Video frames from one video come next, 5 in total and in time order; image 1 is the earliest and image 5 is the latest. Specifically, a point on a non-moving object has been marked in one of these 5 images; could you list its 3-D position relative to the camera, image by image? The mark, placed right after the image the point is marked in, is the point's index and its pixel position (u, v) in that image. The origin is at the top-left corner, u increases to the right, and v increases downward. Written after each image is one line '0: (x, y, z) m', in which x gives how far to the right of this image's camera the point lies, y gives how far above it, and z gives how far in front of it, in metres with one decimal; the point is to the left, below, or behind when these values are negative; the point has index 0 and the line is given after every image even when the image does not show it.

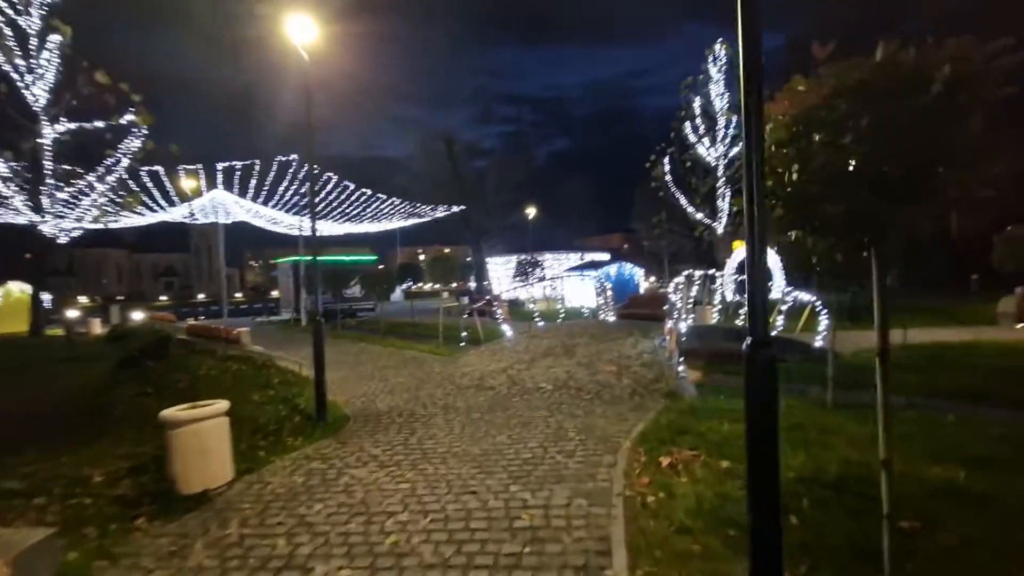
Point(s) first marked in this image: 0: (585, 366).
0: (+1.9, -2.0, +13.2) m
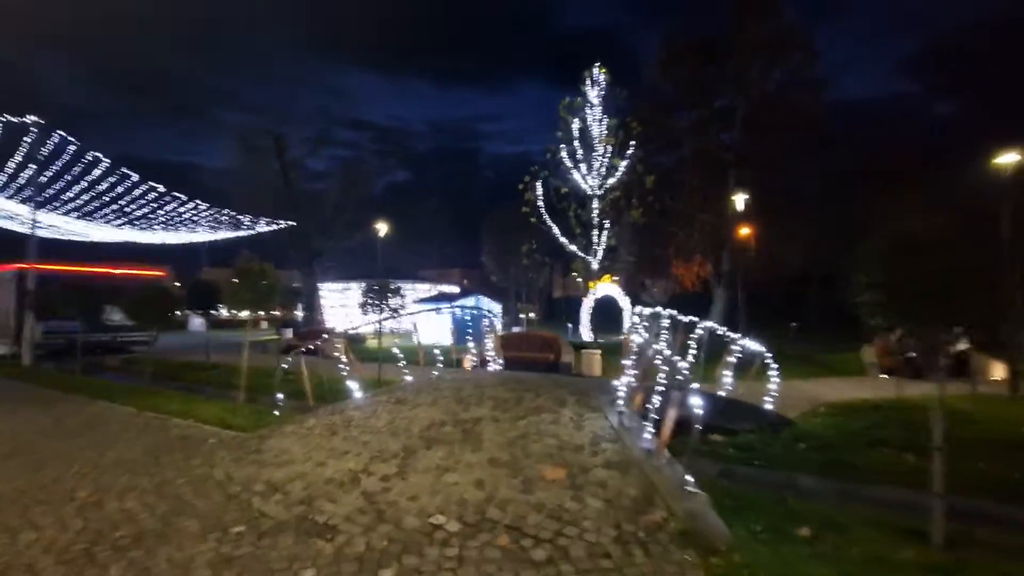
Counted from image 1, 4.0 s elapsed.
0: (-0.1, -2.6, +7.4) m
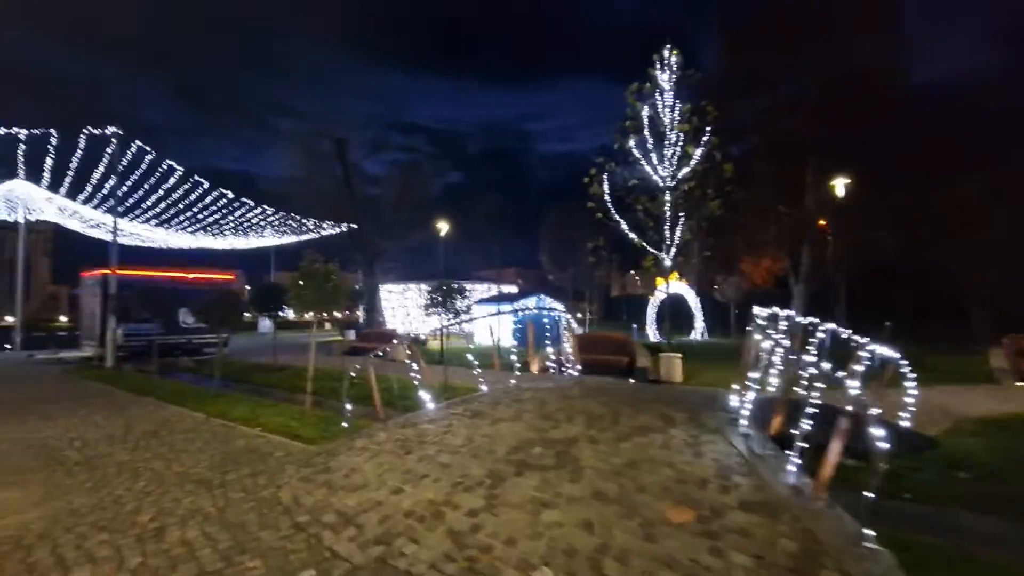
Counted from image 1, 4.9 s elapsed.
0: (+1.3, -2.6, +6.1) m
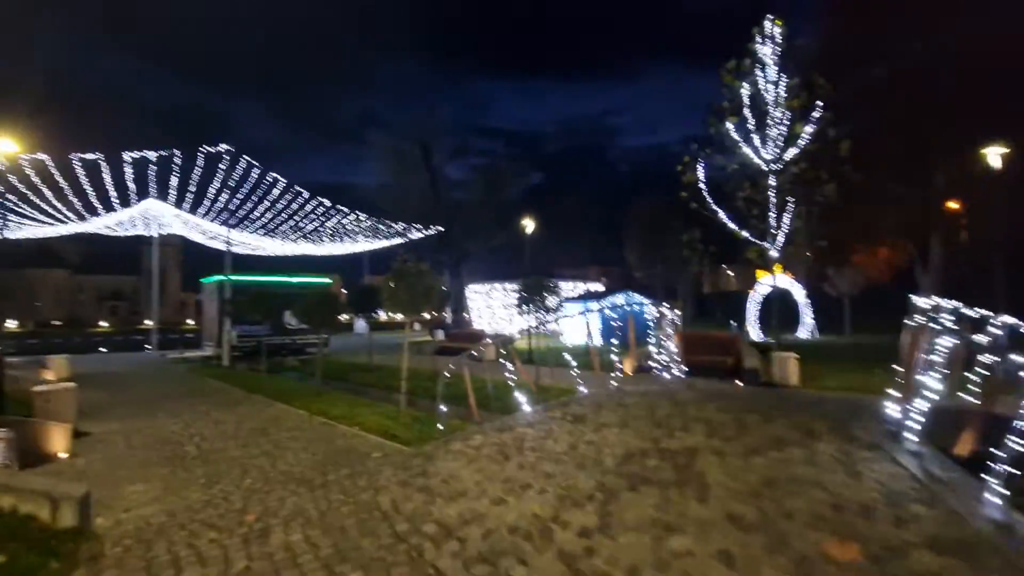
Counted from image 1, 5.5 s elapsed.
0: (+2.5, -2.4, +5.1) m
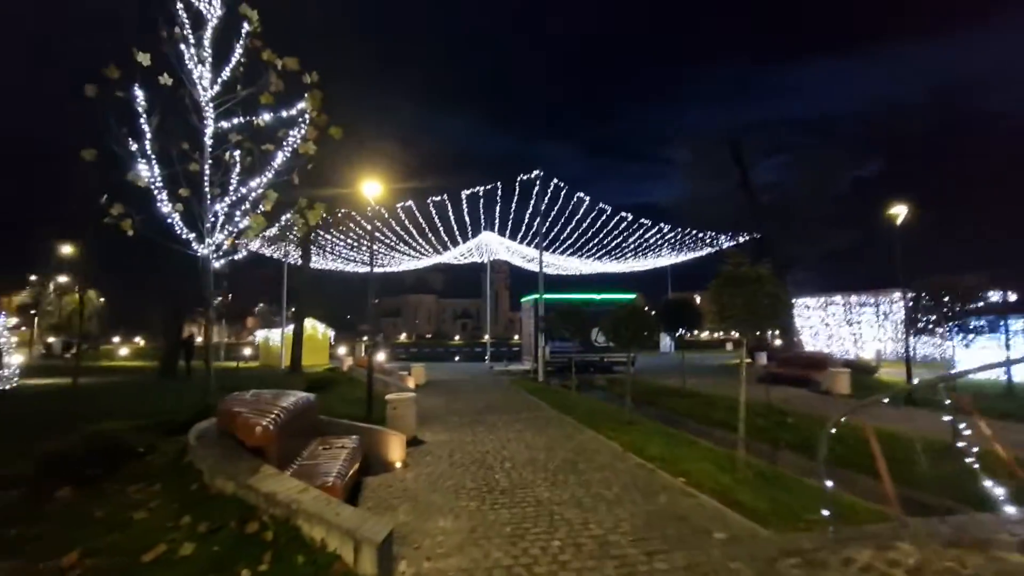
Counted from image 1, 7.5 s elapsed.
0: (+4.5, -2.3, +0.2) m
